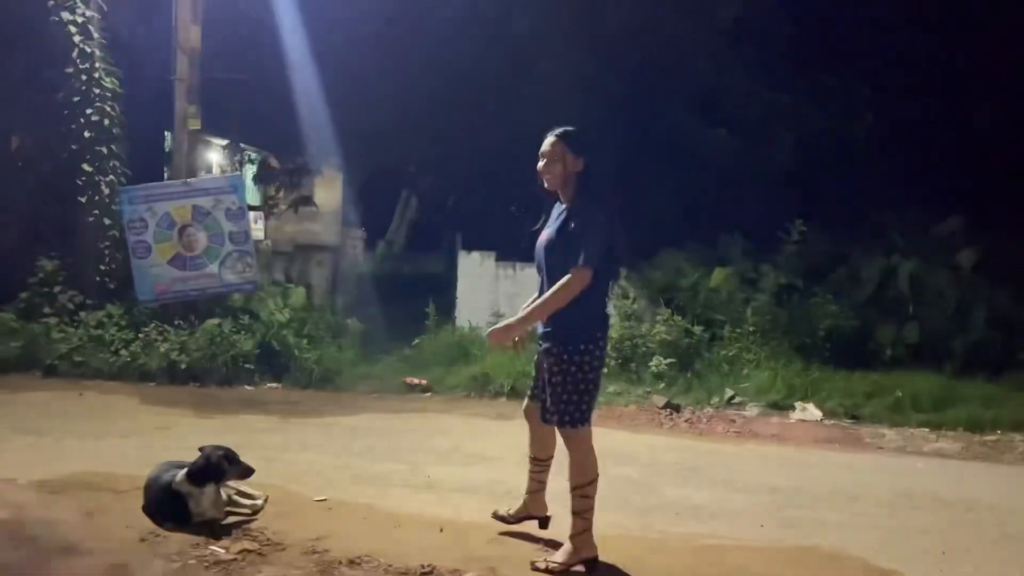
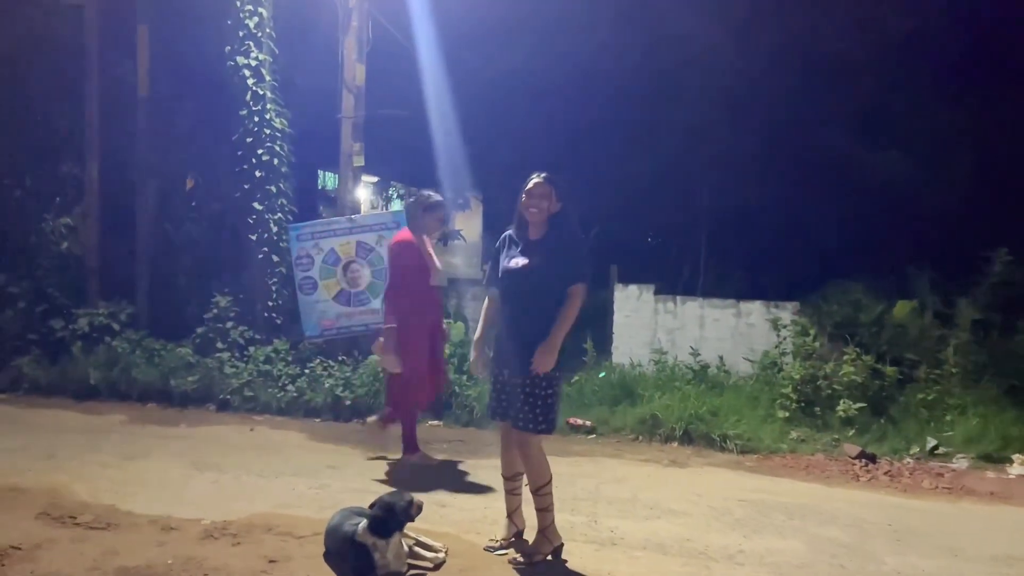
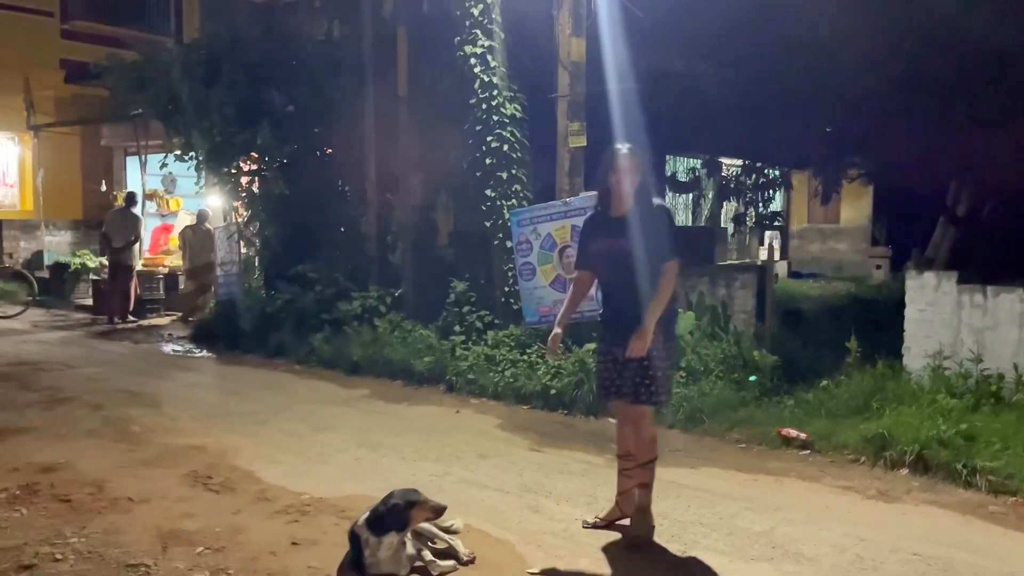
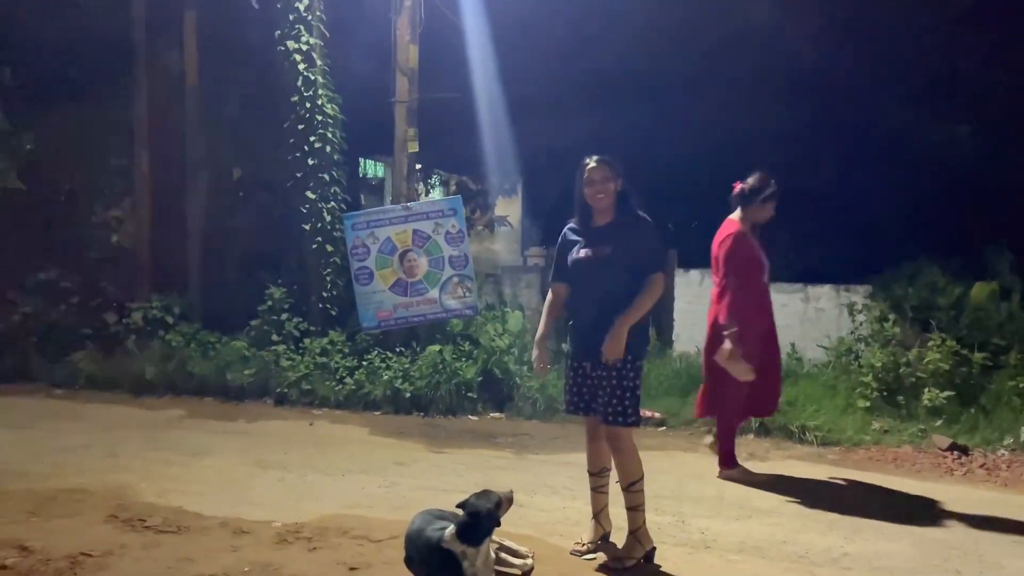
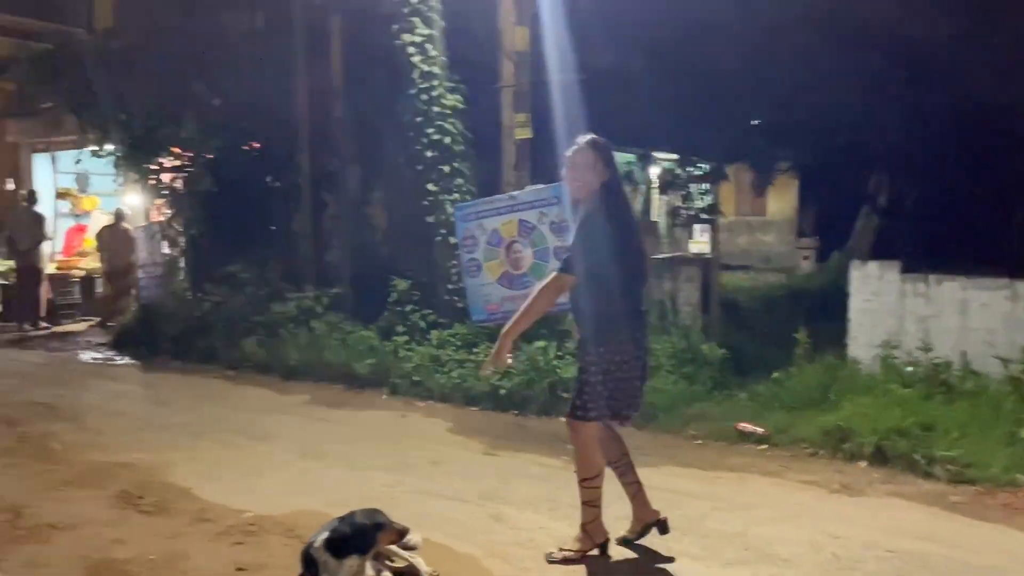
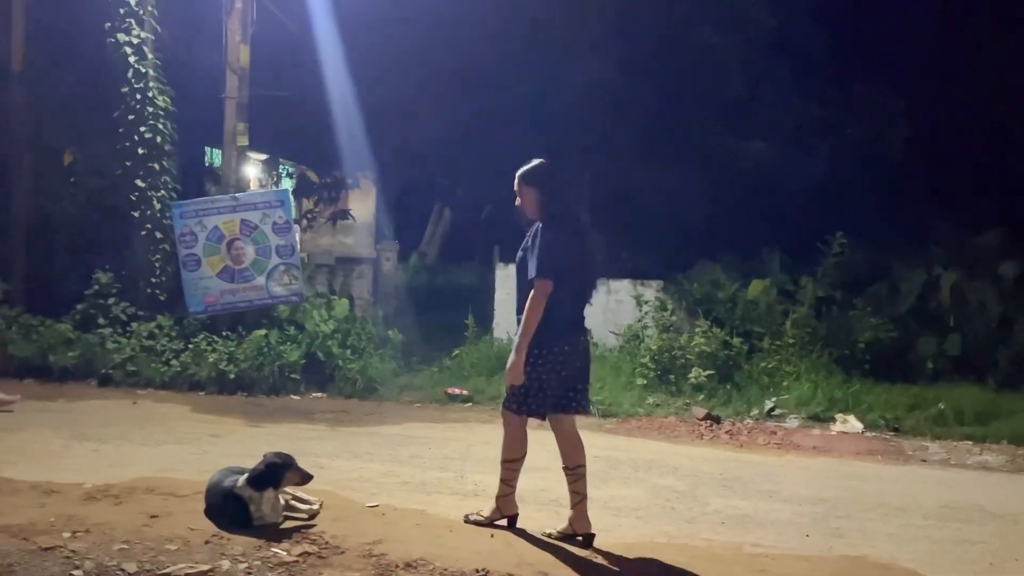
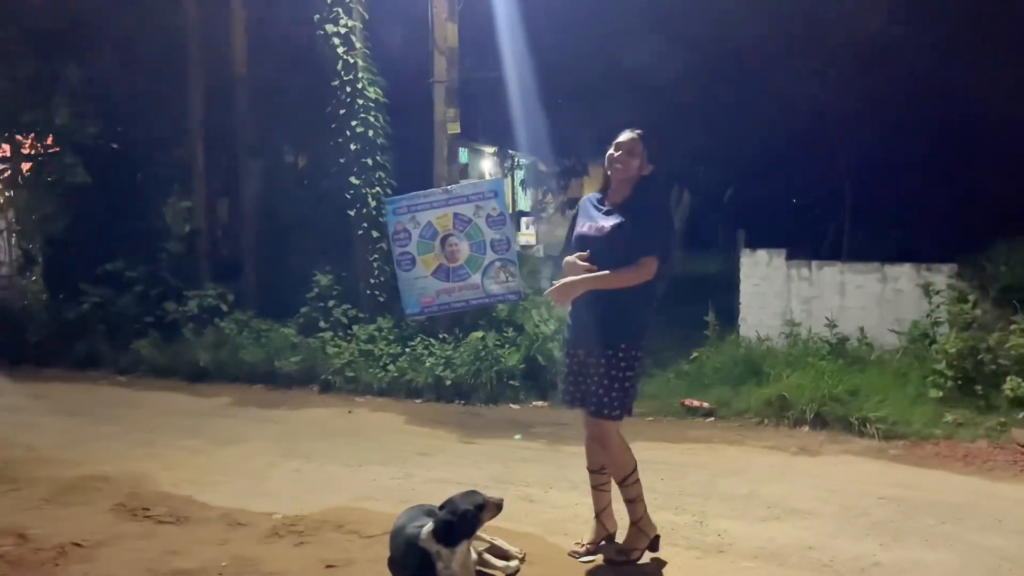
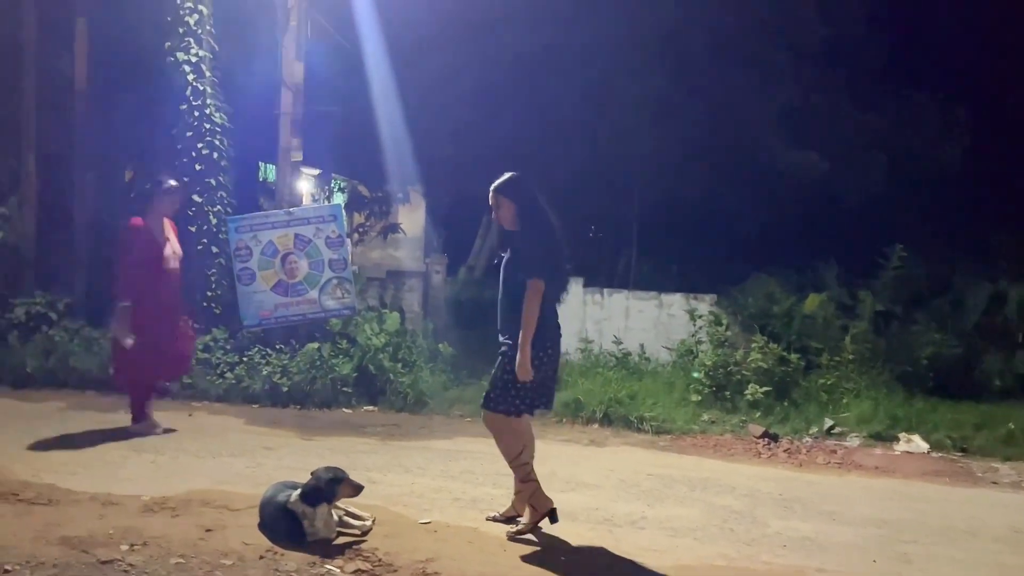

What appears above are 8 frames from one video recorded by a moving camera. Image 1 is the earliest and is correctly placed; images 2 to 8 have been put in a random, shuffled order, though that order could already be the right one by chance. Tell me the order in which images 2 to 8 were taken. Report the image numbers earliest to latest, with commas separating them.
6, 8, 2, 4, 7, 5, 3
